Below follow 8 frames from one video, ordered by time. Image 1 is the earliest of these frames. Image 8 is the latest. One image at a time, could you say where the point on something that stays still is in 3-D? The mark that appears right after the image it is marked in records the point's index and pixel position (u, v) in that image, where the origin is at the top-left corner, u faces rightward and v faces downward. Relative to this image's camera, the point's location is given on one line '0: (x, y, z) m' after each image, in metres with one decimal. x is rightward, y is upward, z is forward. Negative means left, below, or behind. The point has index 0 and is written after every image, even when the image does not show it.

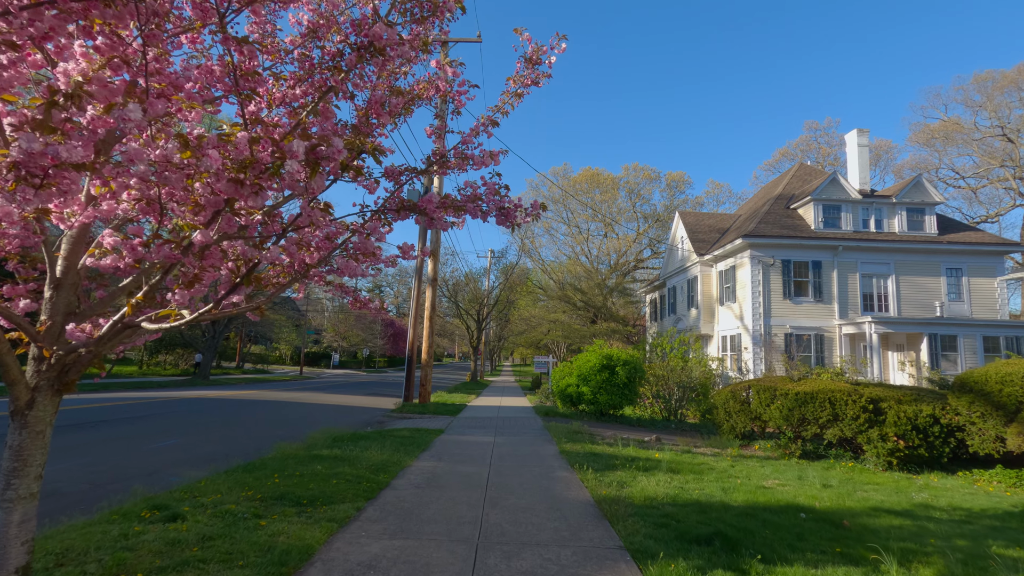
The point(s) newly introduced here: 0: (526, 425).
0: (+0.3, -3.1, +12.2) m
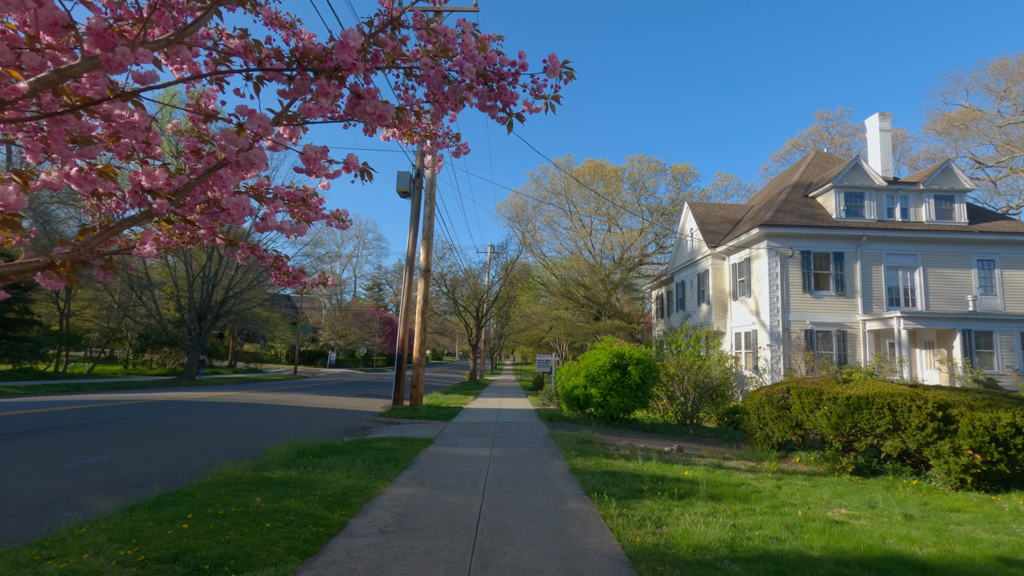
0: (+0.3, -2.9, +10.7) m
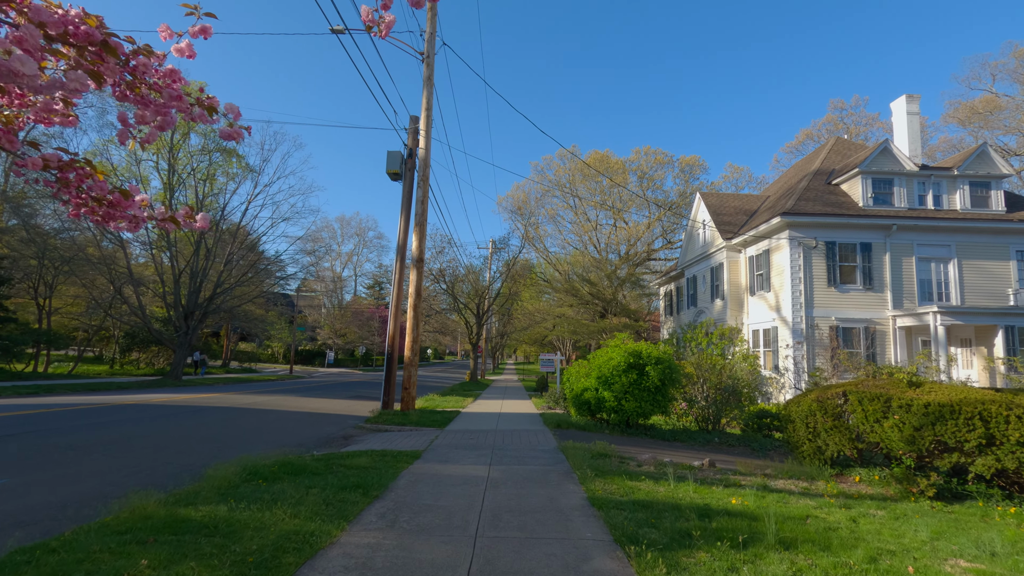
0: (+0.4, -2.7, +9.2) m
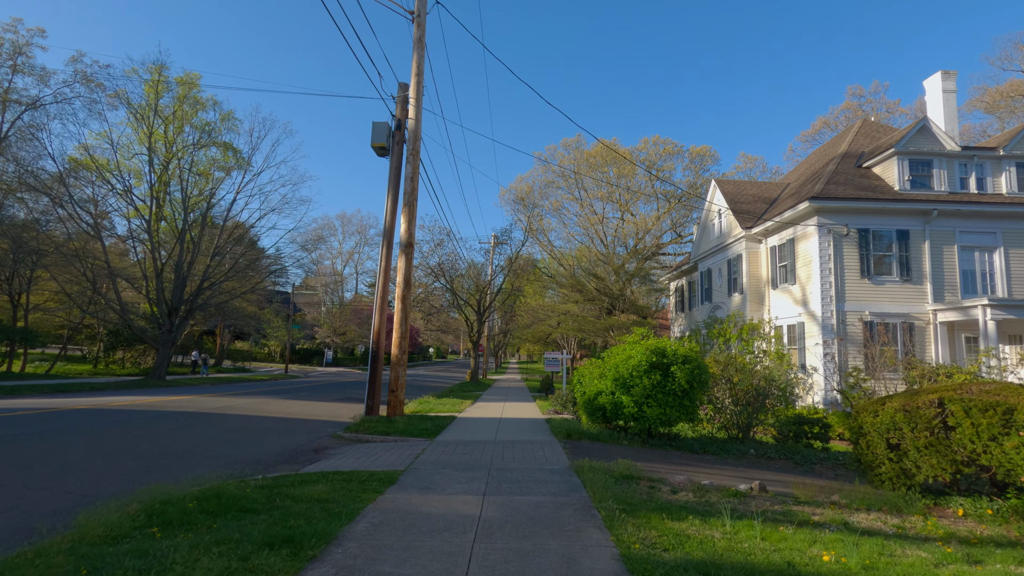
0: (+0.4, -2.4, +7.4) m
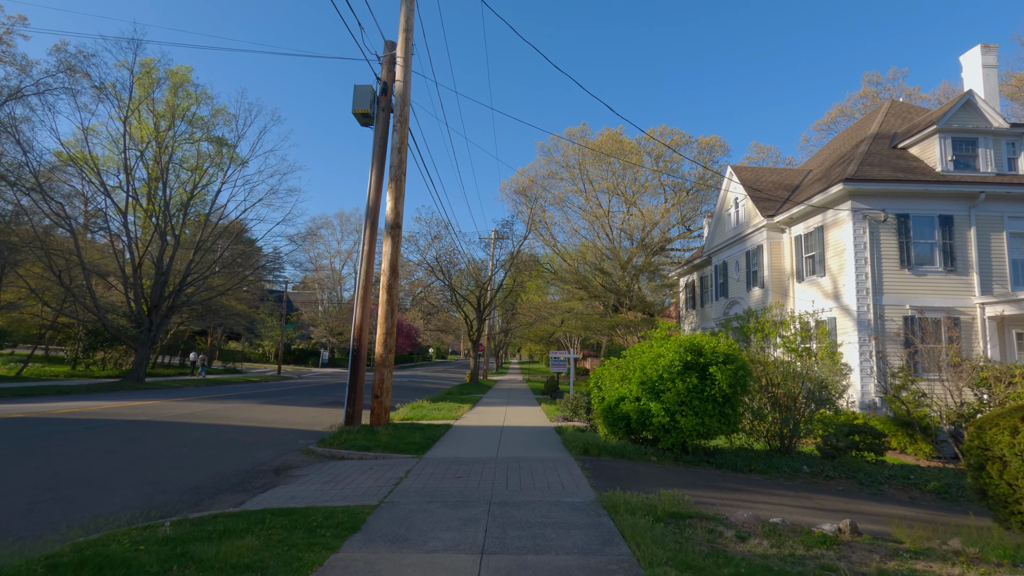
0: (+0.5, -2.2, +5.7) m
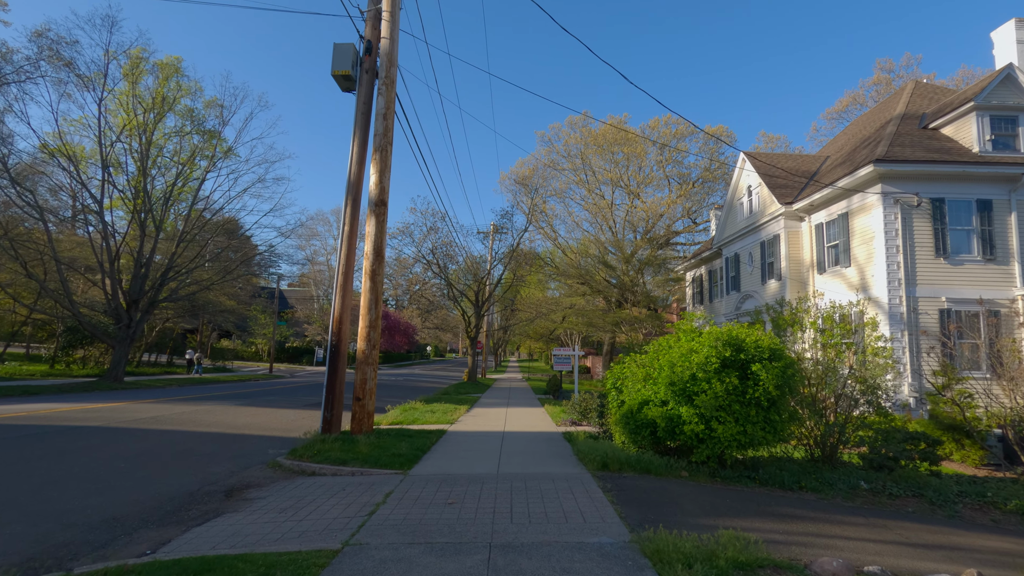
0: (+0.5, -1.9, +4.3) m
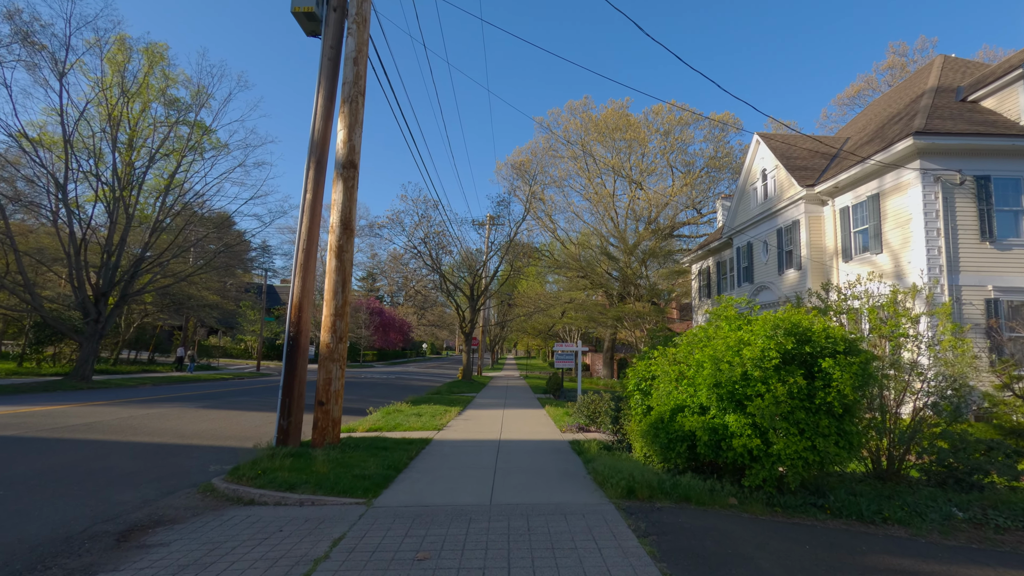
0: (+0.5, -1.7, +2.7) m
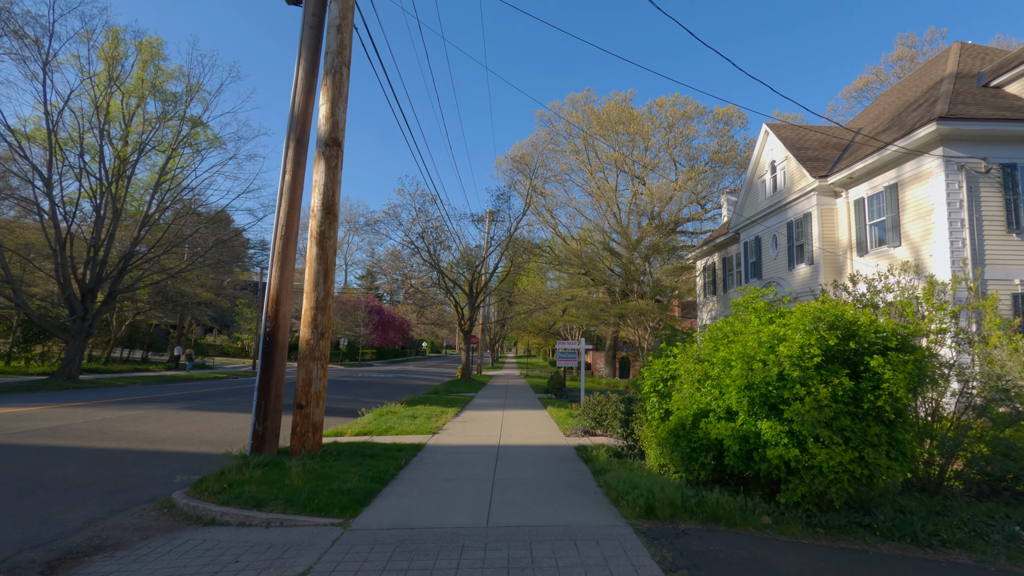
0: (+0.5, -1.6, +2.0) m
